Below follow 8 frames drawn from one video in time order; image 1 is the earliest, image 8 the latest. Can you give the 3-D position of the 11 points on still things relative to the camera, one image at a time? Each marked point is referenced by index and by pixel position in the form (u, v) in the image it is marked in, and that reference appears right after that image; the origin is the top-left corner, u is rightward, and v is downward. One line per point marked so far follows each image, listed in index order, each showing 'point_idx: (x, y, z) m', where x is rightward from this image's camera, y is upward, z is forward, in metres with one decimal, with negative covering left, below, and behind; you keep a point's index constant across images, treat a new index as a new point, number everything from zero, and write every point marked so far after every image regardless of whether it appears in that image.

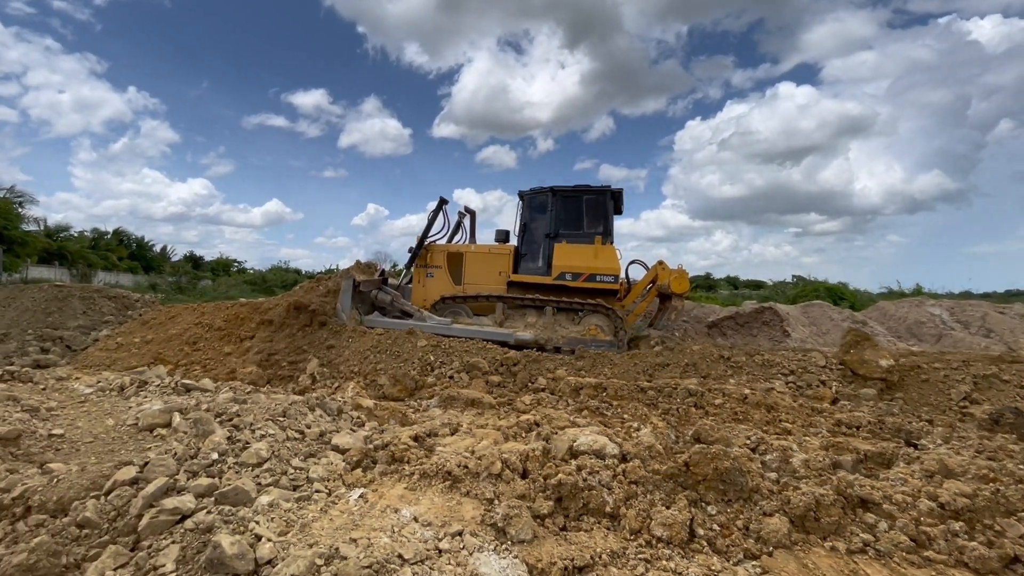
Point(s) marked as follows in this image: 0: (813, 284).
0: (+9.8, +0.1, +16.6) m
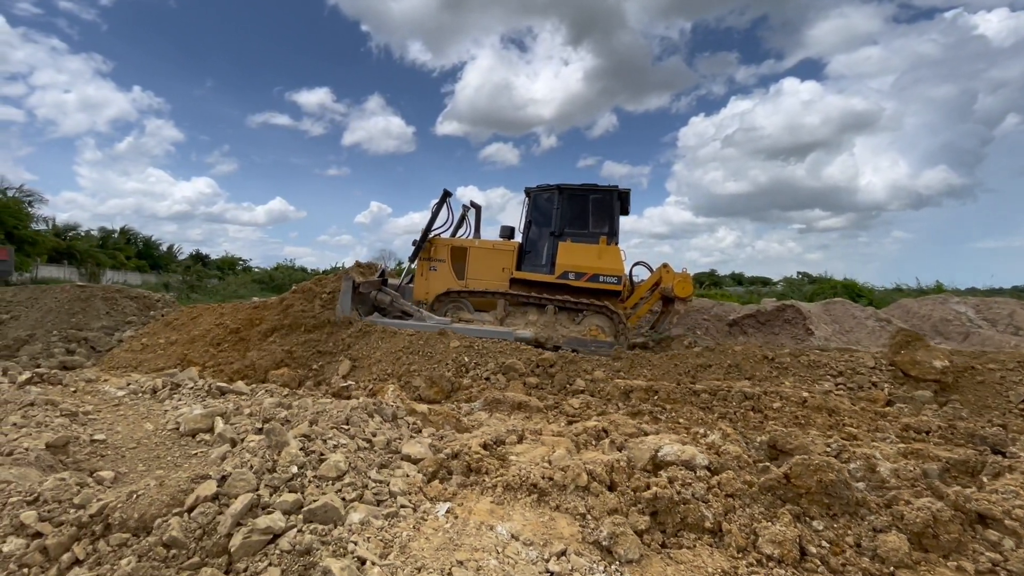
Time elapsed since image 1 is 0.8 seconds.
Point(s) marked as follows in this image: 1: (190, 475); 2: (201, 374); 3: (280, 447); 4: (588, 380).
0: (+10.3, +0.2, +16.4) m
1: (-1.1, -0.7, +1.9) m
2: (-3.3, -0.9, +5.4) m
3: (-0.9, -0.6, +2.0) m
4: (+0.7, -0.9, +4.8) m
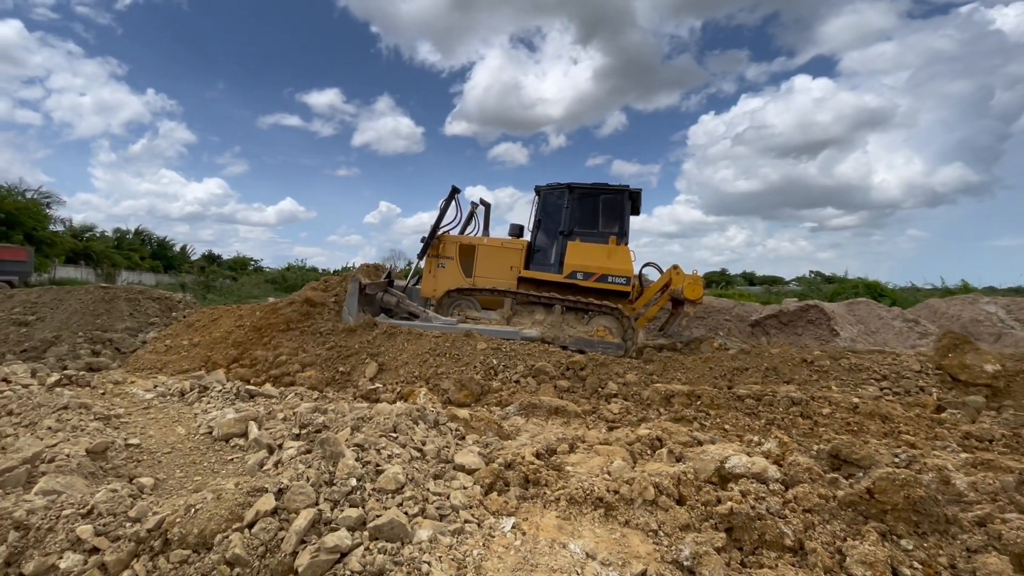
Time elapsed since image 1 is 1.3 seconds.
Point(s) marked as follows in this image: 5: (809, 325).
0: (+10.8, +0.2, +16.1) m
1: (-0.9, -0.7, +1.8) m
2: (-3.0, -0.9, +5.4) m
3: (-0.7, -0.6, +1.9) m
4: (+1.0, -0.9, +4.7) m
5: (+6.1, -0.8, +10.4) m
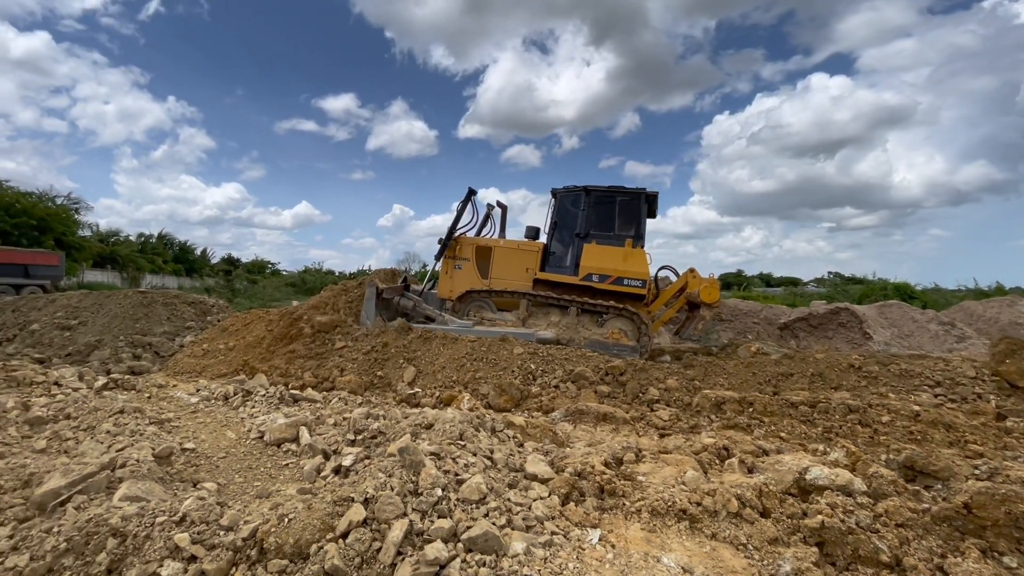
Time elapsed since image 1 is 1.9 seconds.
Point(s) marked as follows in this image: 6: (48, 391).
0: (+11.4, +0.2, +15.8) m
1: (-0.6, -0.7, +1.8) m
2: (-2.6, -1.0, +5.4) m
3: (-0.4, -0.7, +1.9) m
4: (+1.4, -0.9, +4.6) m
5: (+6.6, -0.8, +10.3) m
6: (-4.2, -0.9, +4.6) m
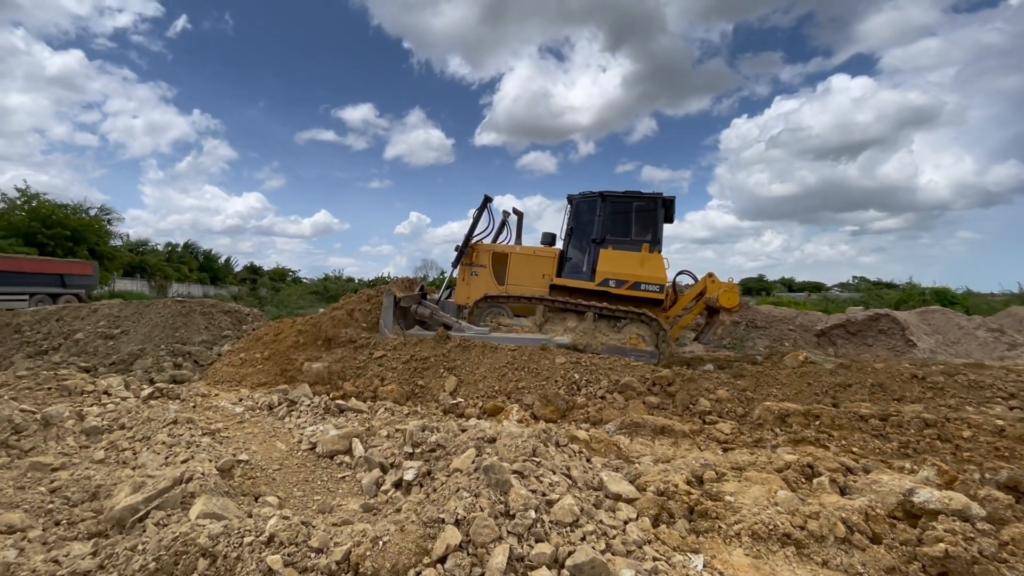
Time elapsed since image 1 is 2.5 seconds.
0: (+12.2, 0.0, +15.4) m
1: (-0.3, -0.8, +1.7) m
2: (-2.1, -1.1, +5.4) m
3: (0.0, -0.7, +1.8) m
4: (+1.8, -1.0, +4.5) m
5: (+7.2, -0.9, +10.0) m
6: (-3.8, -1.0, +4.7) m
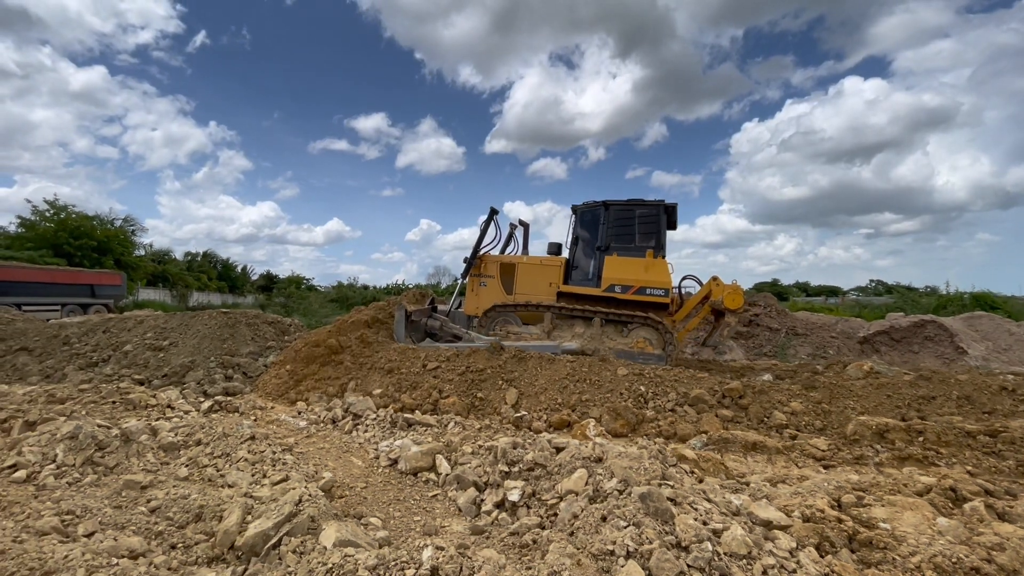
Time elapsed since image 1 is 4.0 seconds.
0: (+13.0, -0.1, +15.0) m
1: (+0.2, -0.8, +1.6) m
2: (-1.5, -1.2, +5.4) m
3: (+0.5, -0.8, +1.7) m
4: (+2.4, -1.1, +4.4) m
5: (+8.0, -1.0, +9.7) m
6: (-3.2, -1.2, +4.7) m
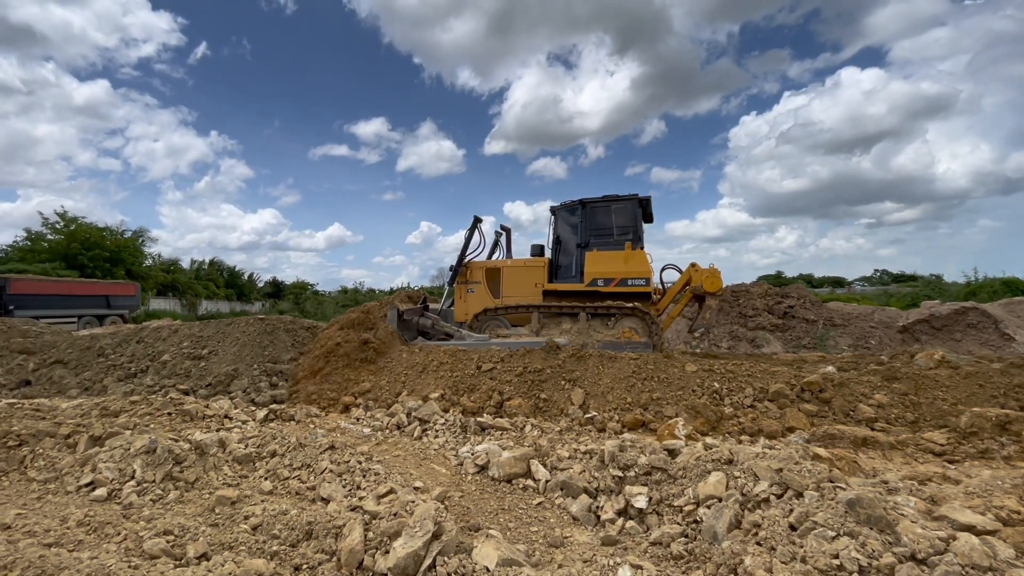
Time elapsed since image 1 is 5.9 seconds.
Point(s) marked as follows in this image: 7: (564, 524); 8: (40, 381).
0: (+13.7, +0.3, +14.8) m
1: (+0.9, -0.8, +1.5) m
2: (-0.9, -1.2, +5.2) m
3: (+1.1, -0.7, +1.6) m
4: (+3.0, -1.0, +4.2) m
5: (+8.6, -0.8, +9.5) m
6: (-2.6, -1.2, +4.5) m
7: (+0.3, -1.2, +2.7) m
8: (-6.8, -1.3, +7.3) m
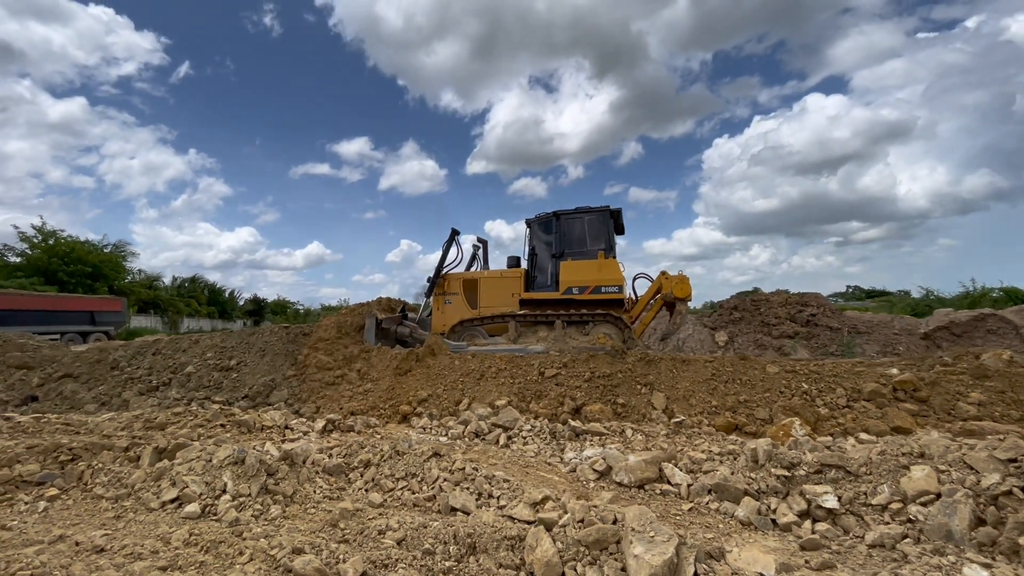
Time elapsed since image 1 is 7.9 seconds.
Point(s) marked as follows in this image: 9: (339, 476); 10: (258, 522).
0: (+14.0, 0.0, +15.1) m
1: (+1.7, -0.7, +1.3) m
2: (-0.2, -1.2, +4.9) m
3: (+2.0, -0.6, +1.4) m
4: (+3.8, -0.9, +4.1) m
5: (+9.1, -0.9, +9.6) m
6: (-1.8, -1.2, +4.2) m
7: (+1.1, -1.1, +2.4) m
8: (-6.1, -1.4, +6.7) m
9: (-1.1, -1.2, +3.2) m
10: (-1.3, -1.2, +2.6) m
